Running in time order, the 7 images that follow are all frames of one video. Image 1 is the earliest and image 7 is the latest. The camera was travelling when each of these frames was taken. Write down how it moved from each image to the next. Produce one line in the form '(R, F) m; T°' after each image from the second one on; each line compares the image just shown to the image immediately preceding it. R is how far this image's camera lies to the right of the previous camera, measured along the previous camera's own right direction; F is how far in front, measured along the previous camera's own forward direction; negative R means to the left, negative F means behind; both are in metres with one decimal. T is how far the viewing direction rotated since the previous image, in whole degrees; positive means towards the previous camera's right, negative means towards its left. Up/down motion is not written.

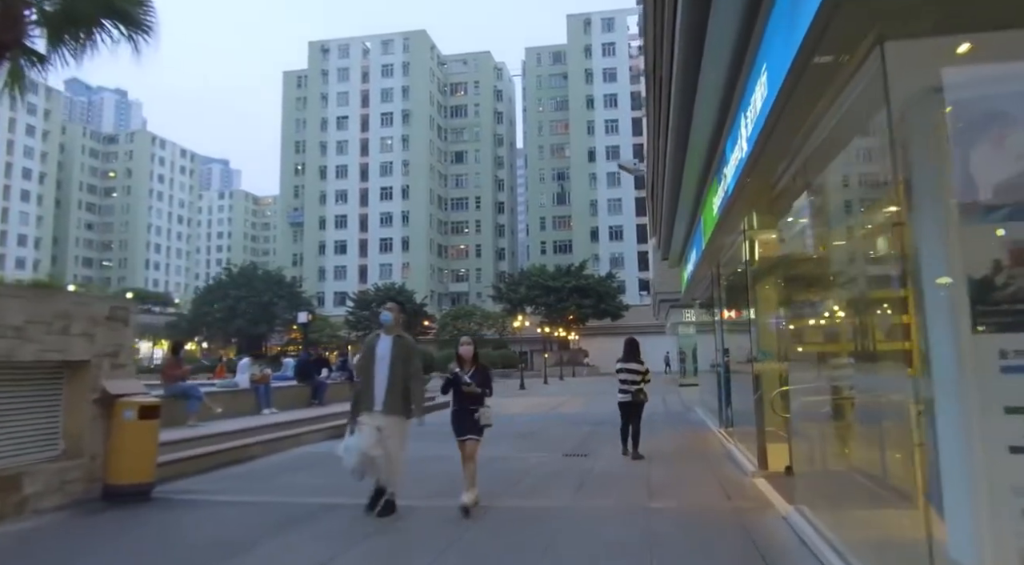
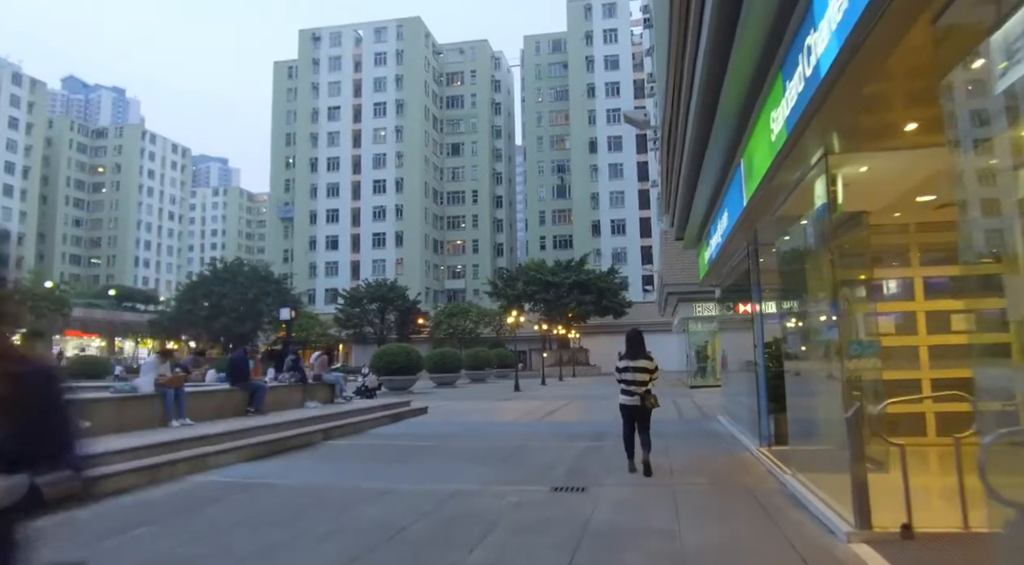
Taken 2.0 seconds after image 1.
(+0.4, +2.8) m; 0°
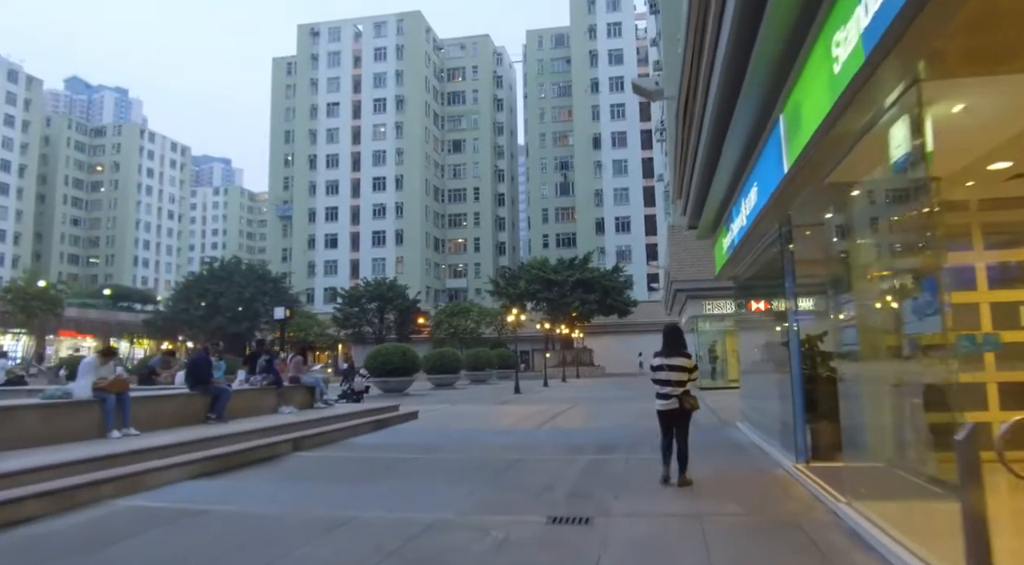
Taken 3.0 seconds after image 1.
(+0.1, +1.3) m; 0°
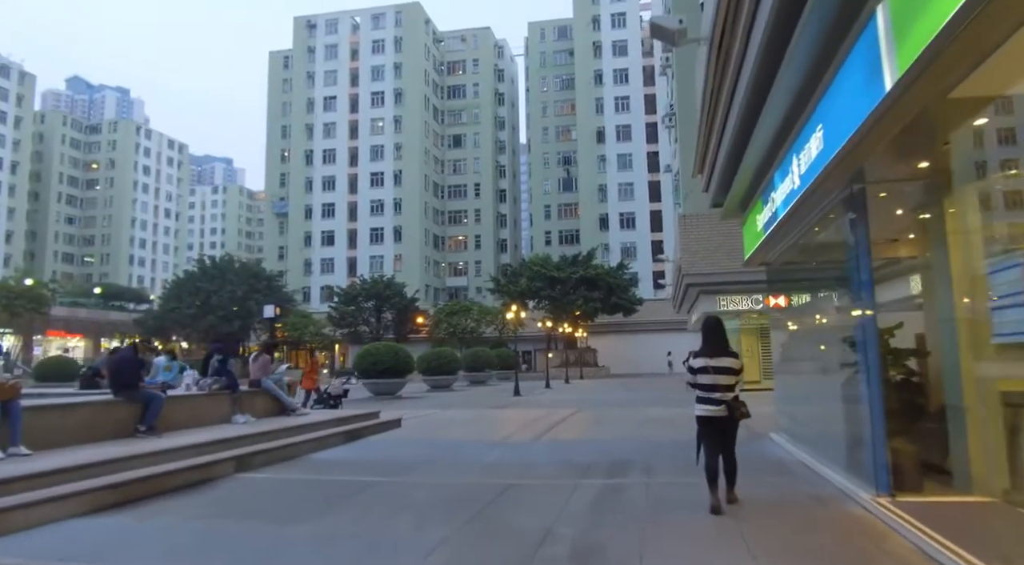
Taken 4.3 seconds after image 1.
(+0.1, +1.9) m; 0°
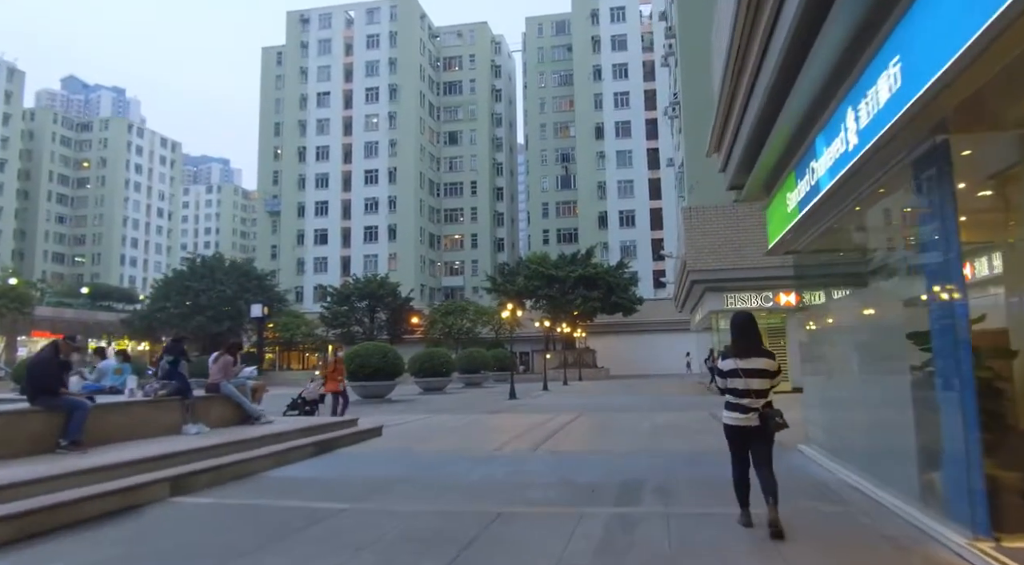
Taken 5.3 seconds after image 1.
(+0.1, +1.3) m; 0°
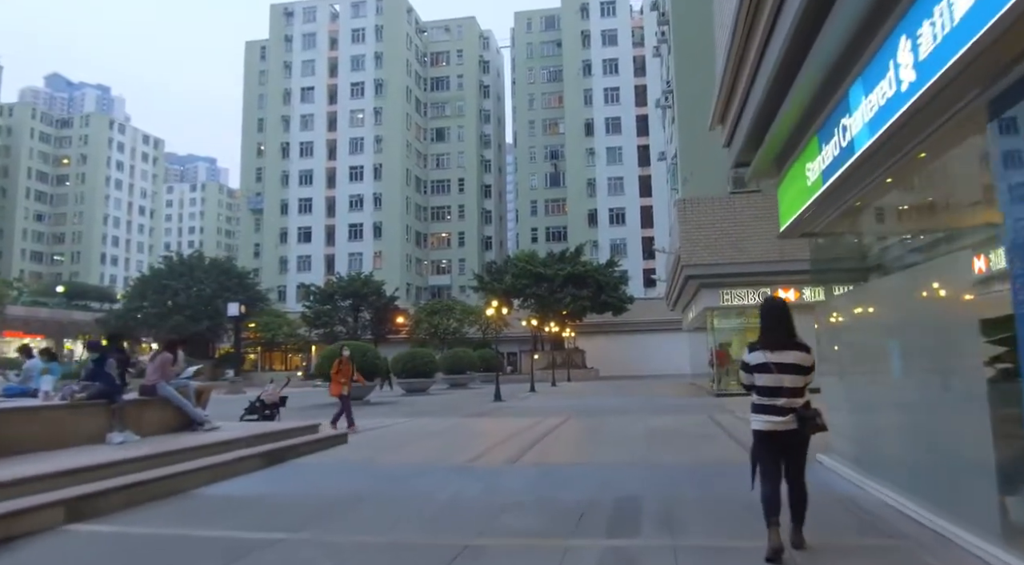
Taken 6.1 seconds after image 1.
(+0.2, +1.2) m; +1°
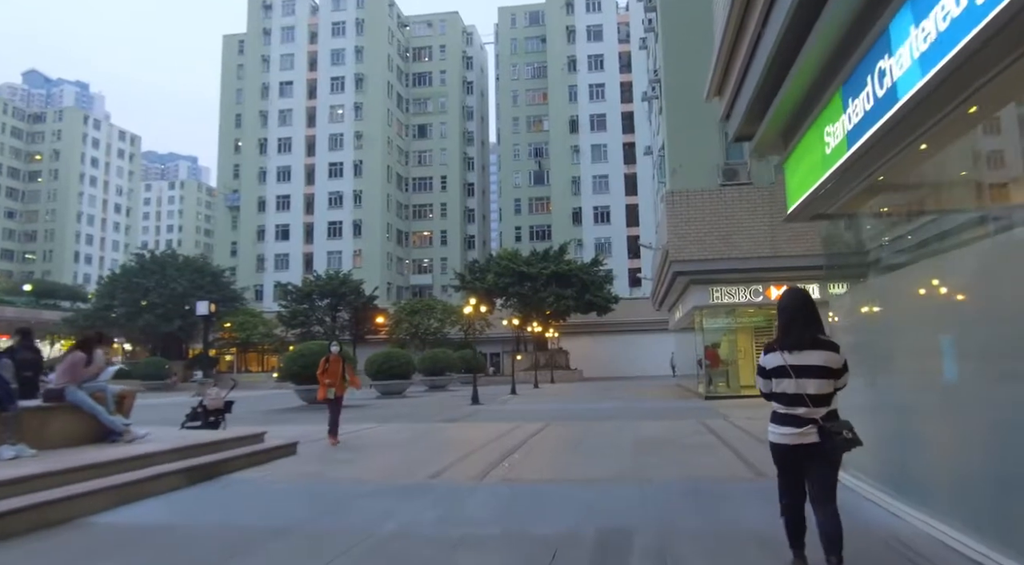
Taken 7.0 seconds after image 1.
(+0.2, +1.2) m; +1°
